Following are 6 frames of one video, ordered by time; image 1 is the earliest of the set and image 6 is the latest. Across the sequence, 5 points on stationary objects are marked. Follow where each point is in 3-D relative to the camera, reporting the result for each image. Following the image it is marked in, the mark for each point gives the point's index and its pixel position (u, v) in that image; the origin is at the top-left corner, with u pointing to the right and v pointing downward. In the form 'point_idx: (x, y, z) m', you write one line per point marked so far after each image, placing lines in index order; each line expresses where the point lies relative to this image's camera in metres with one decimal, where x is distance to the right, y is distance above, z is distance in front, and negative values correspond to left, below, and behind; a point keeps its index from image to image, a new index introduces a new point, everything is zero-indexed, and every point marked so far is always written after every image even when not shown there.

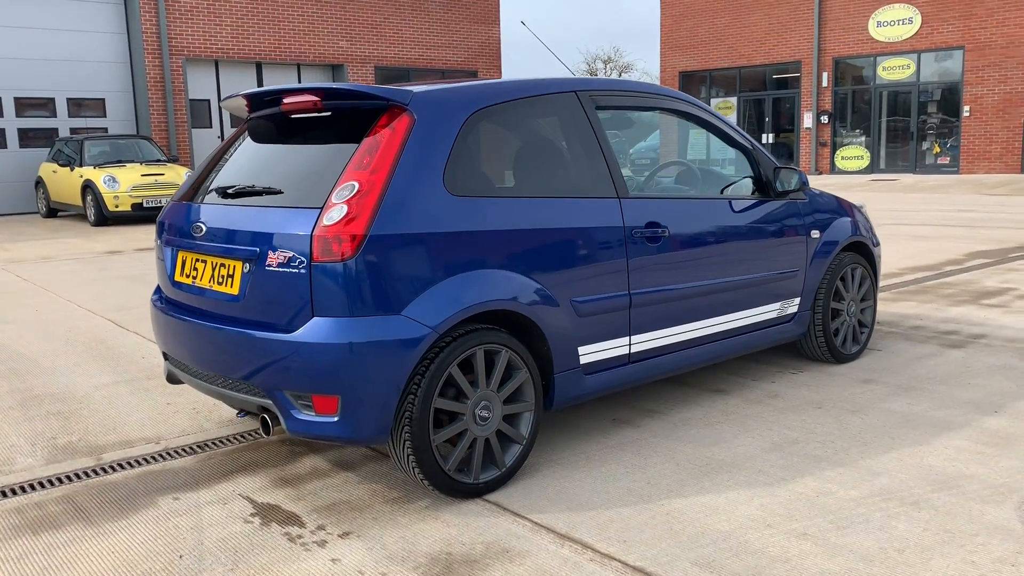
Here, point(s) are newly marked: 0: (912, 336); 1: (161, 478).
0: (+2.4, -0.3, +5.4) m
1: (-1.3, -0.7, +3.4) m
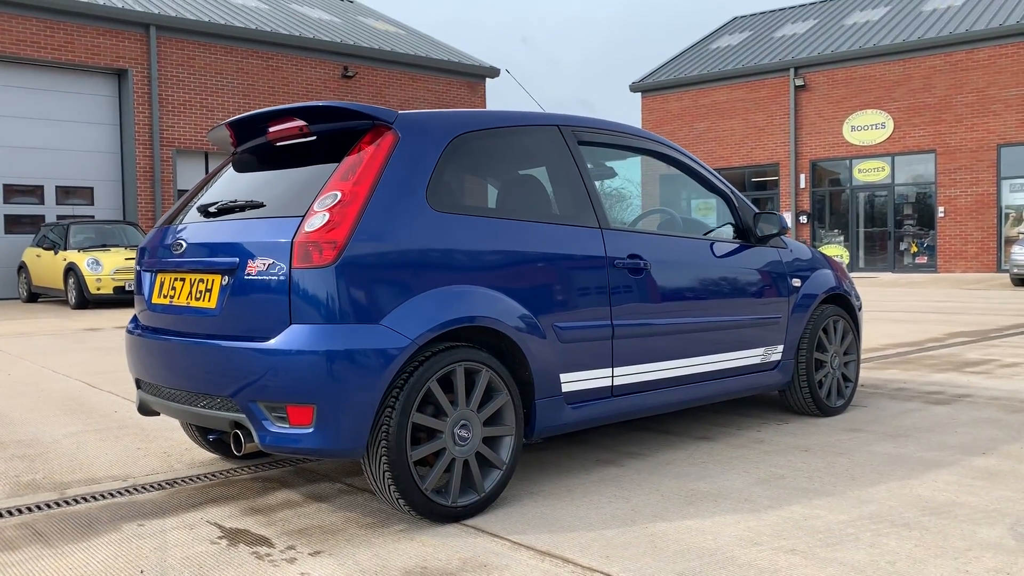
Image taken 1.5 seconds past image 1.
0: (+2.3, -0.6, +5.3) m
1: (-1.4, -0.8, +3.3) m
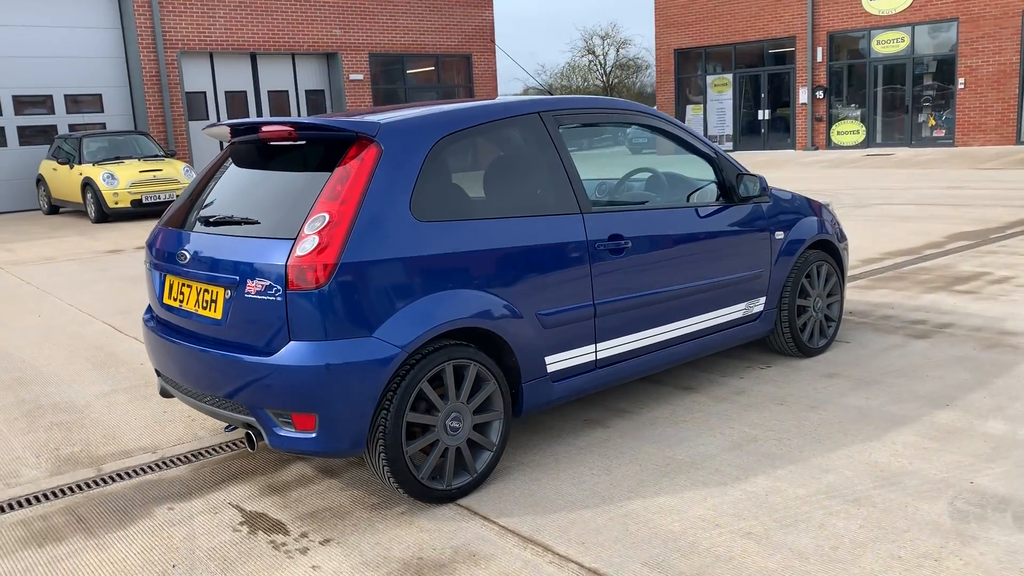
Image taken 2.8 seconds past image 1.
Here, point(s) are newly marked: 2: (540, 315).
0: (+2.3, -0.2, +5.6) m
1: (-1.5, -0.8, +3.7) m
2: (+0.1, -0.1, +3.6) m
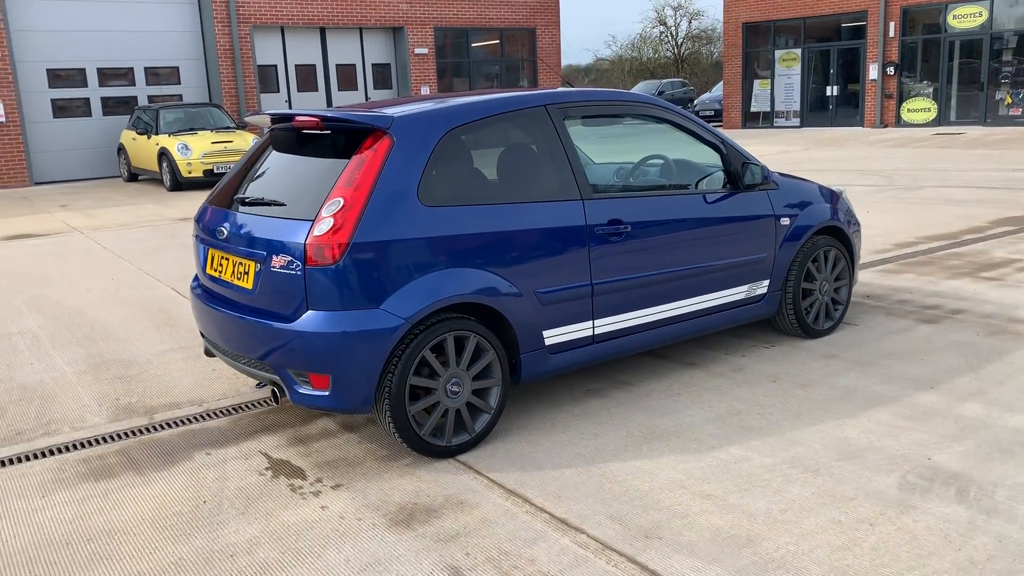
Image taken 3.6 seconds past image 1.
0: (+2.4, -0.1, +5.7) m
1: (-1.4, -0.7, +4.2) m
2: (+0.1, 0.0, +3.9) m
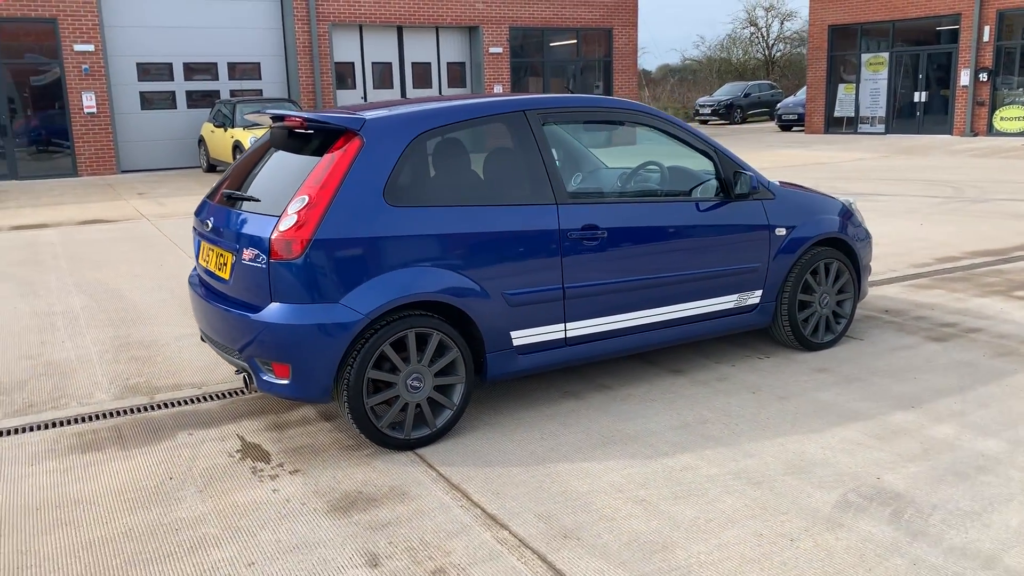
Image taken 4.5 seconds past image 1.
0: (+2.5, -0.2, +5.6) m
1: (-1.6, -0.6, +4.4) m
2: (0.0, 0.0, +4.0) m
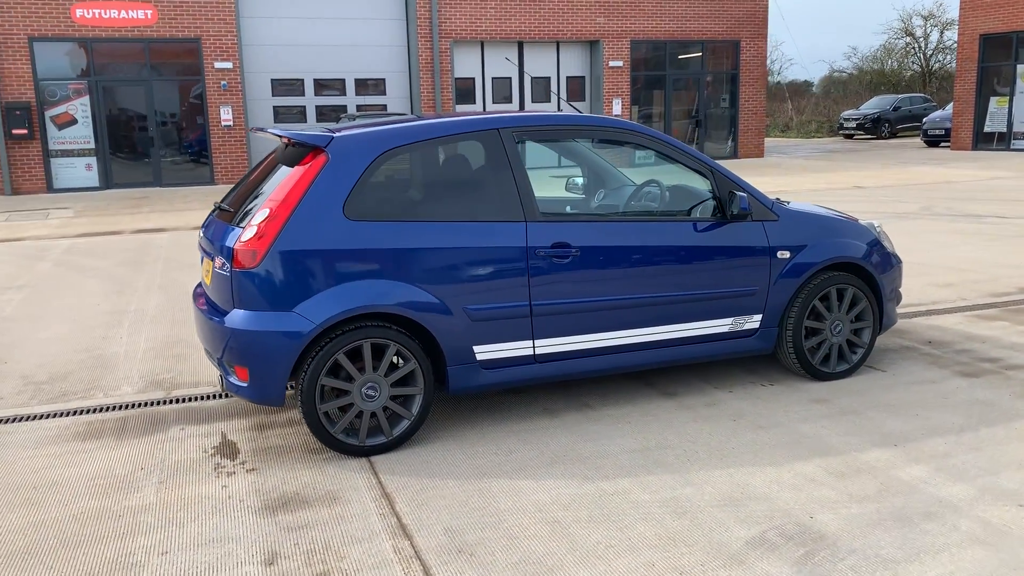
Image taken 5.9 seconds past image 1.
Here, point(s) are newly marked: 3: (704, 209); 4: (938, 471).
0: (+2.5, -0.4, +5.2) m
1: (-1.7, -0.7, +4.7) m
2: (-0.2, -0.1, +4.1) m
3: (+1.0, +0.4, +4.6) m
4: (+1.7, -0.7, +3.6) m
